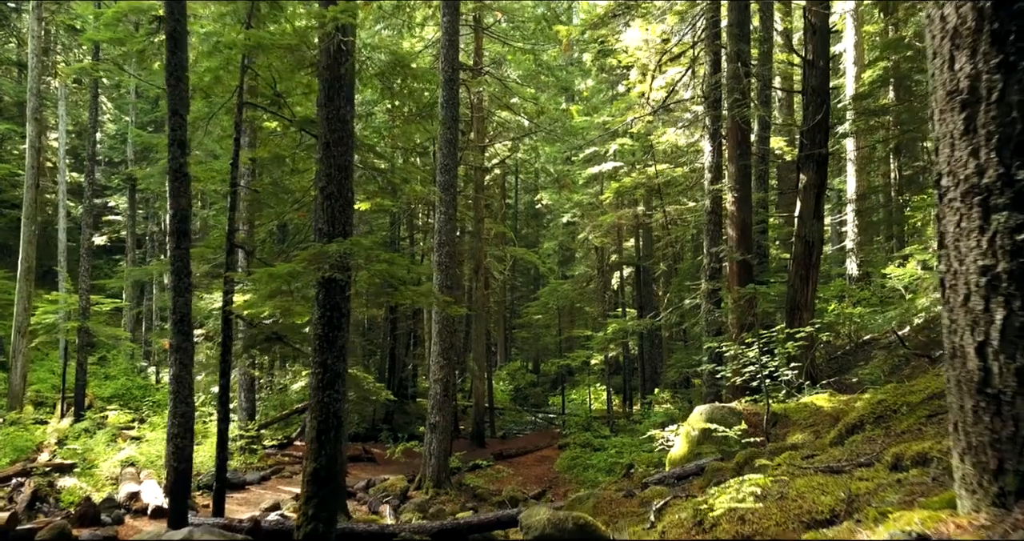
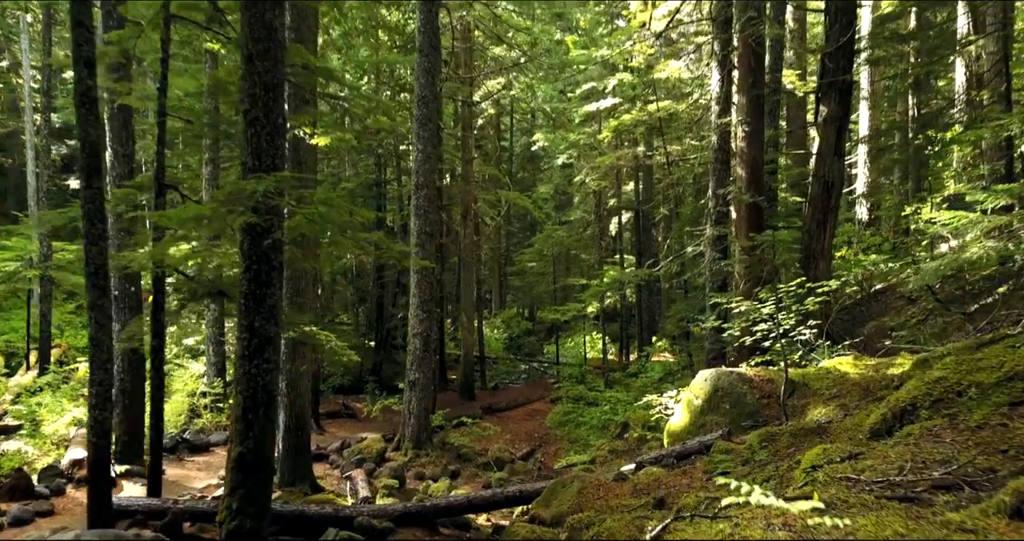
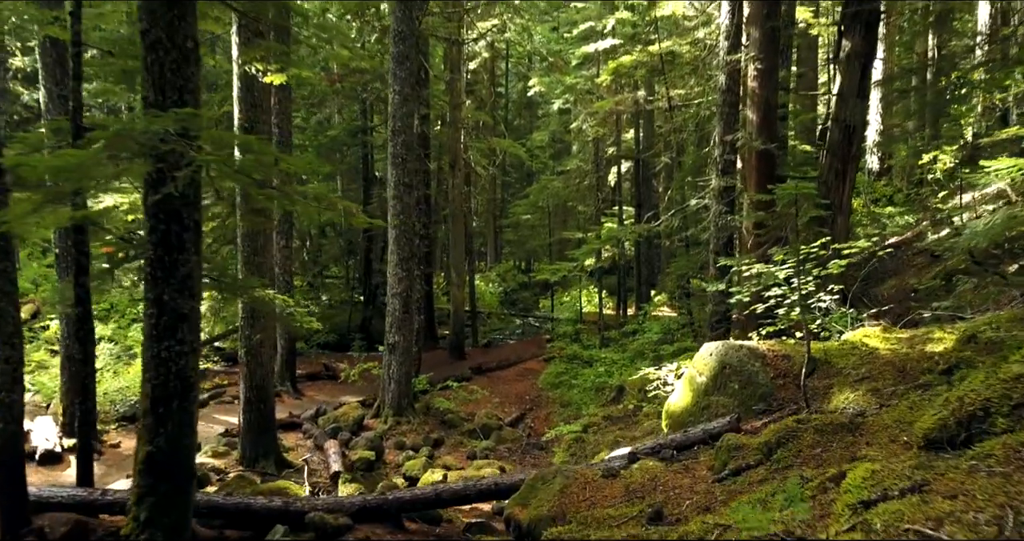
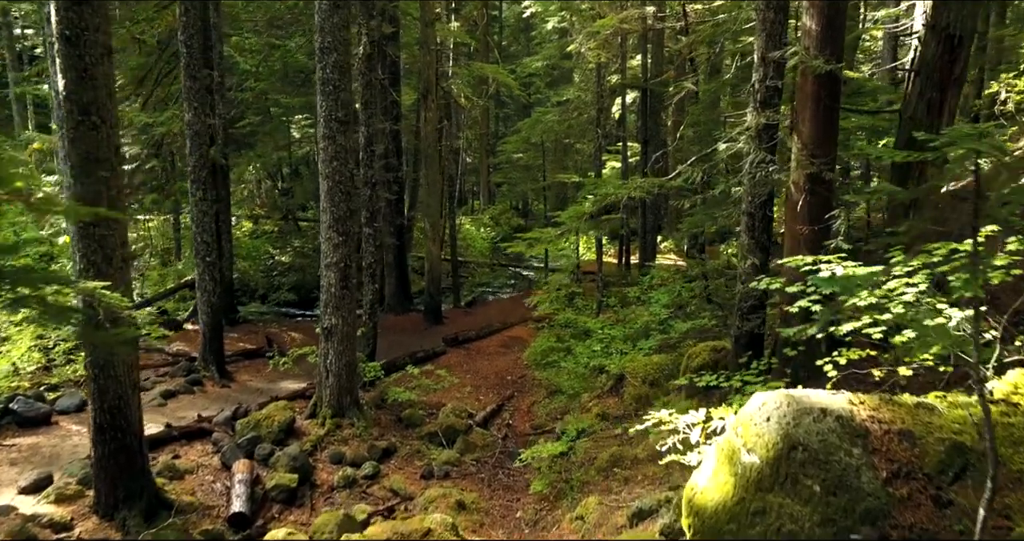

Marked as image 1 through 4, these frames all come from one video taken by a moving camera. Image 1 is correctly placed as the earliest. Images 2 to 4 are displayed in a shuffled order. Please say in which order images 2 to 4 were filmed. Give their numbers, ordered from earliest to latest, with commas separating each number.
2, 3, 4
